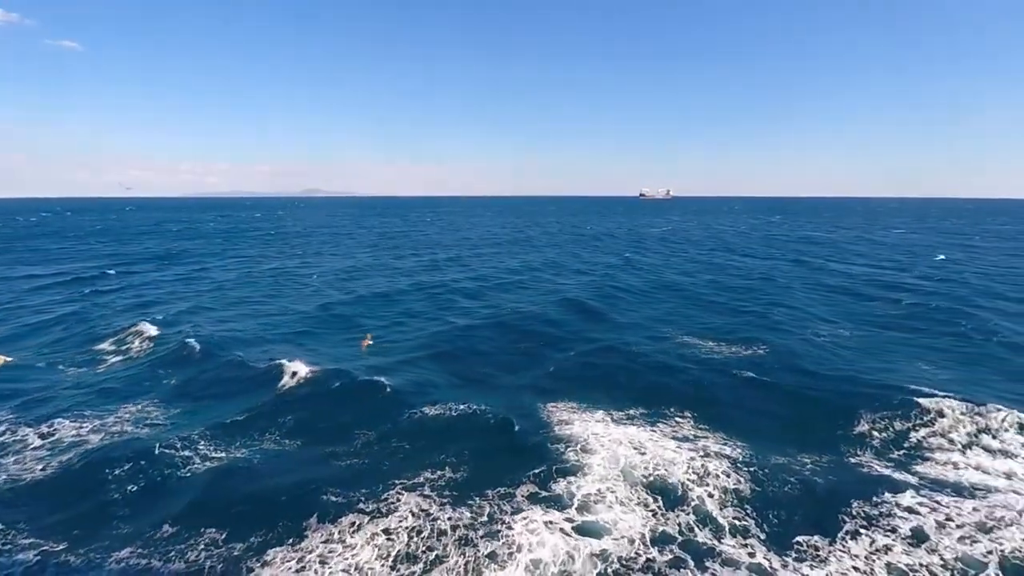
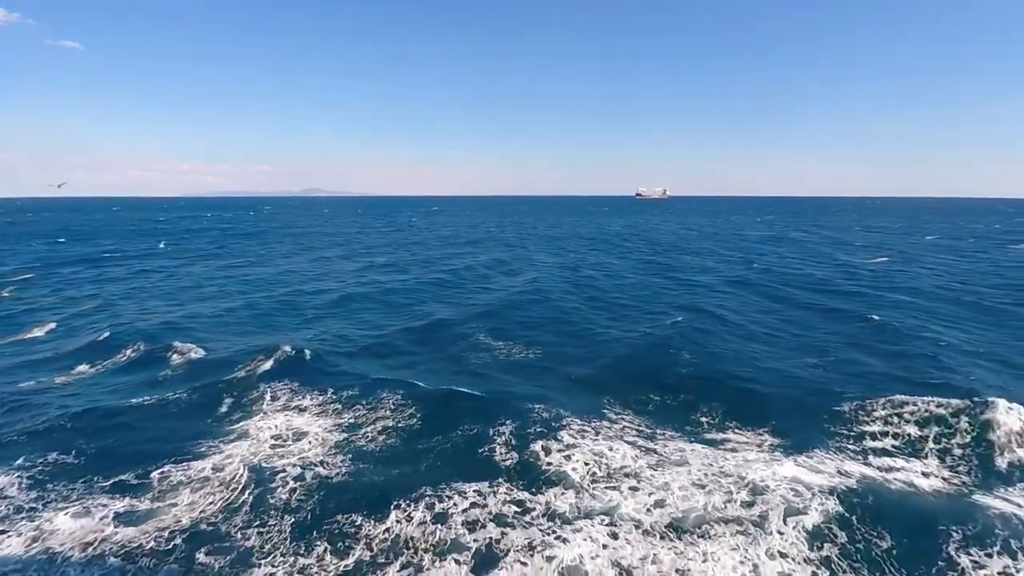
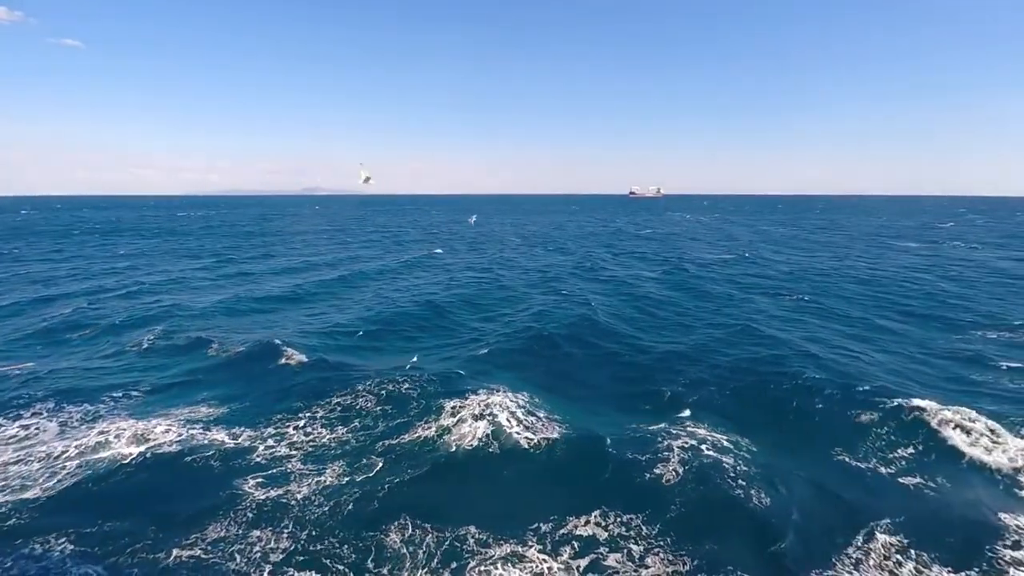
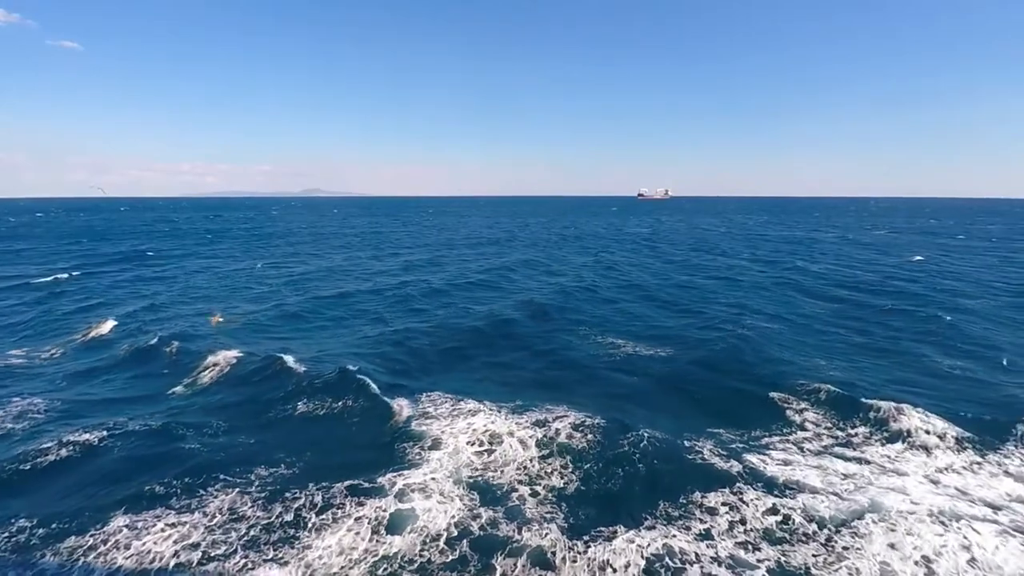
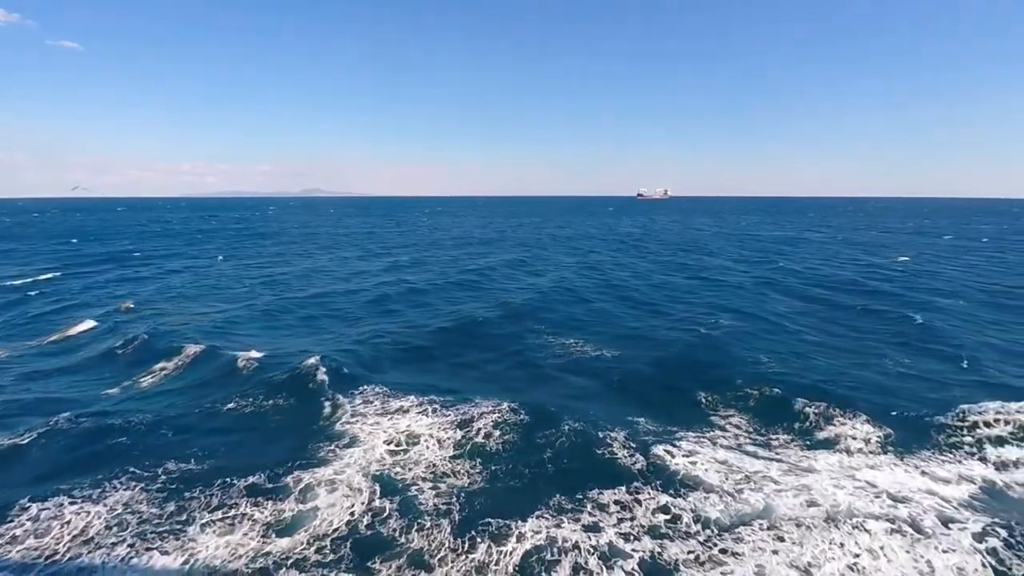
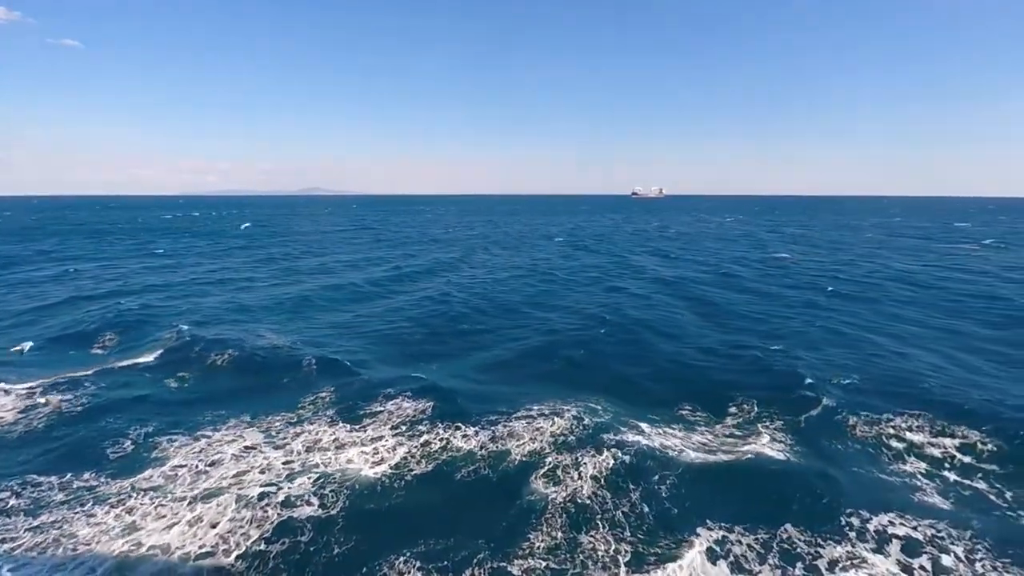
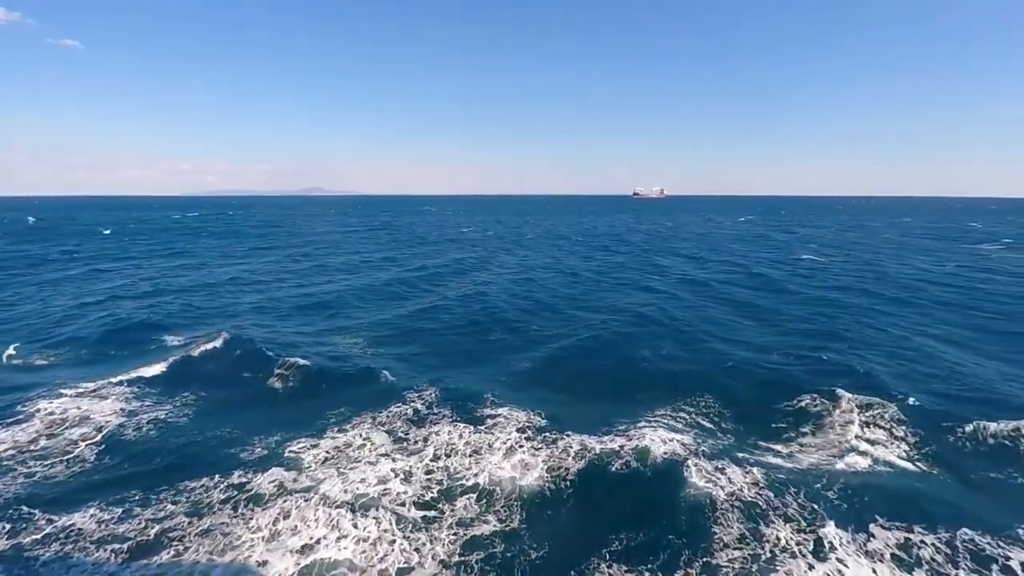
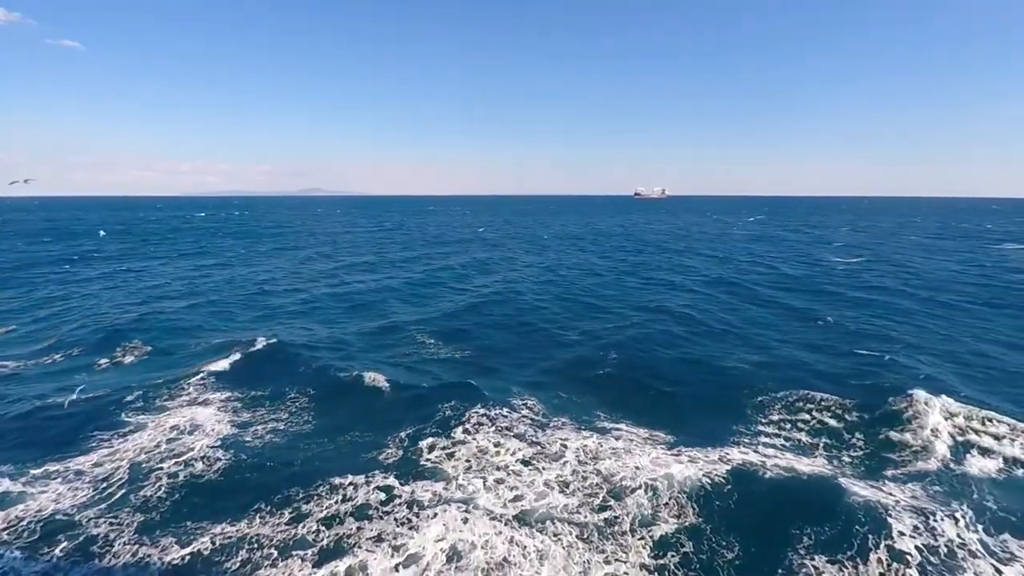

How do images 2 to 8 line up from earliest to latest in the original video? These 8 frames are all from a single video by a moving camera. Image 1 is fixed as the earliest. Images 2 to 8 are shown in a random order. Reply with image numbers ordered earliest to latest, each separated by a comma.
4, 5, 2, 8, 7, 6, 3
